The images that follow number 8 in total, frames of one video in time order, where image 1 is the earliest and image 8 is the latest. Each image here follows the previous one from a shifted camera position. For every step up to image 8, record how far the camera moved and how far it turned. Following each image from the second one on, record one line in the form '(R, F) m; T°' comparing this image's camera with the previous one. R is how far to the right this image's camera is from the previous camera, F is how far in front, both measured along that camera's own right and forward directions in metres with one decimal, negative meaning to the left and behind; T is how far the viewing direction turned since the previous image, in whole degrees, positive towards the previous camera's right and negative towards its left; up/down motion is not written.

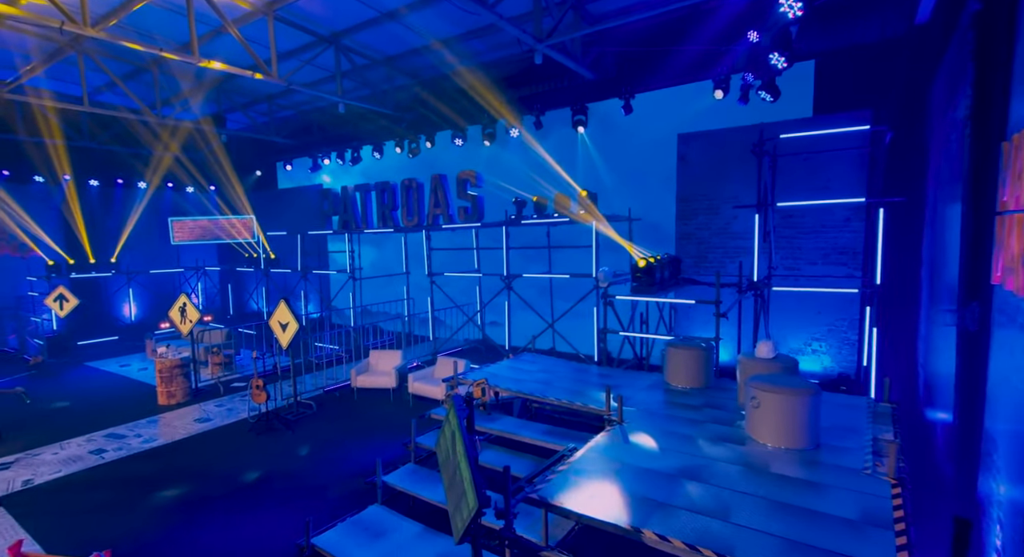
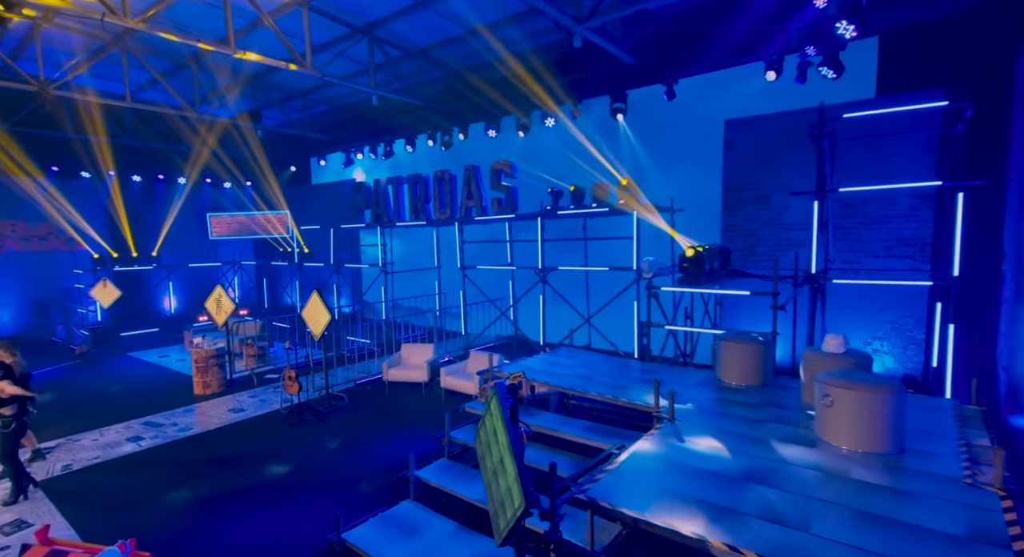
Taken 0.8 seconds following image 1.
(-0.1, +0.3) m; -3°
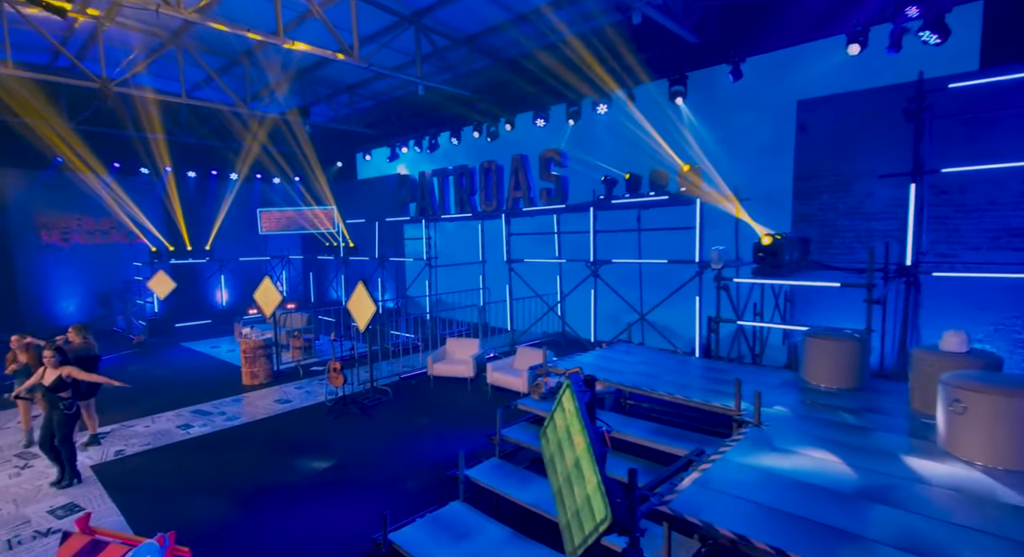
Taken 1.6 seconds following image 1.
(-0.2, +0.4) m; -4°
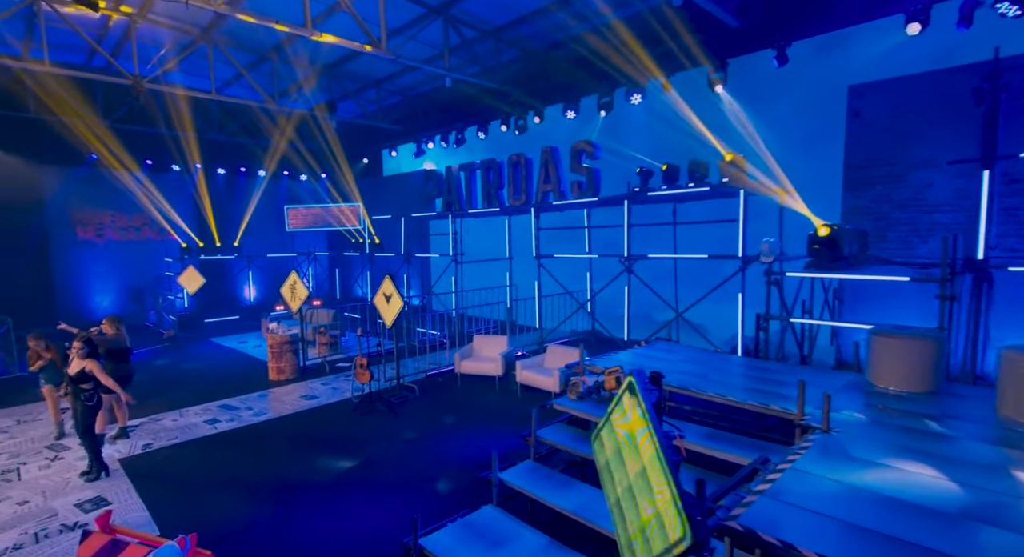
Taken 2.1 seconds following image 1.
(-0.1, +0.3) m; -2°
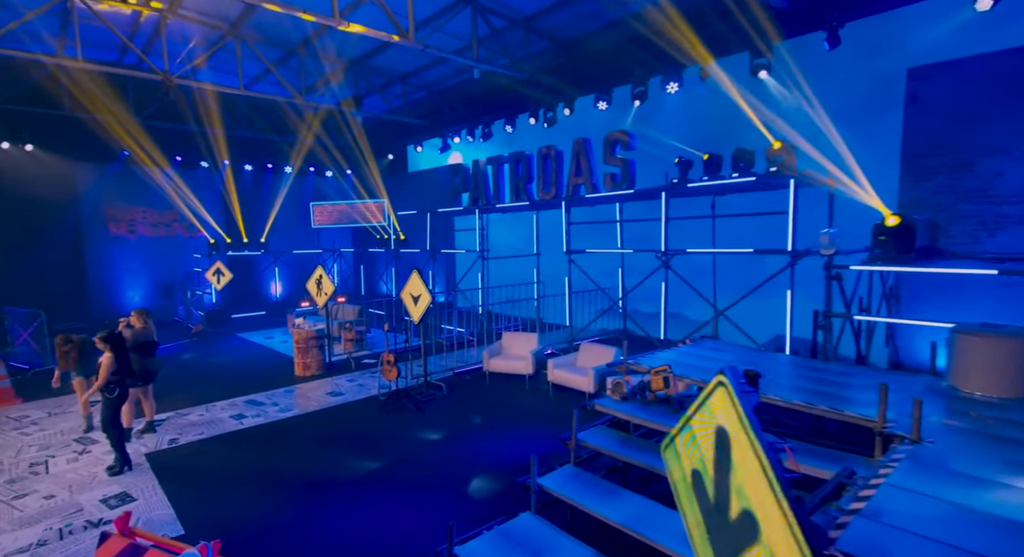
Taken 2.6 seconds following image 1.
(-0.2, +0.3) m; -2°
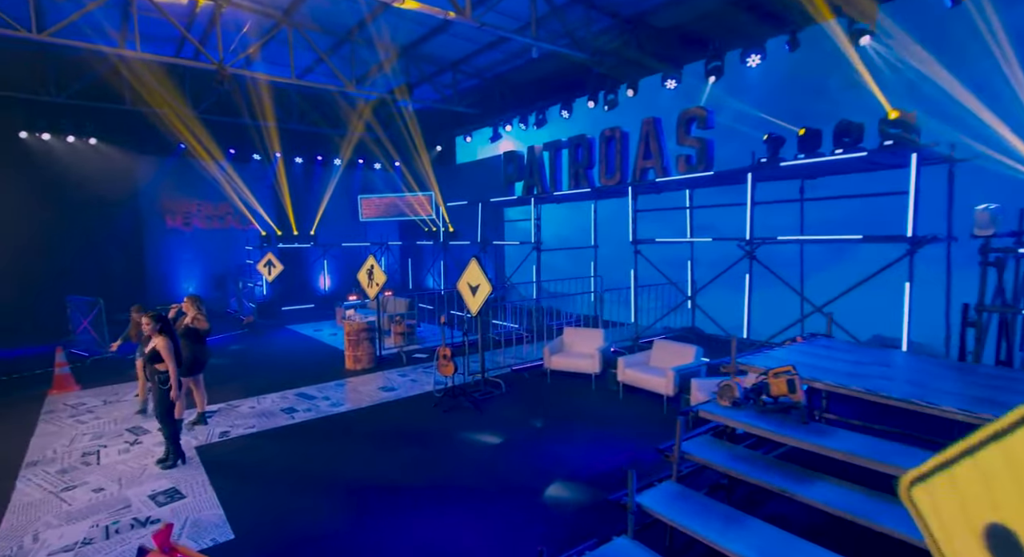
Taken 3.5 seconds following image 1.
(-0.4, +0.7) m; -4°
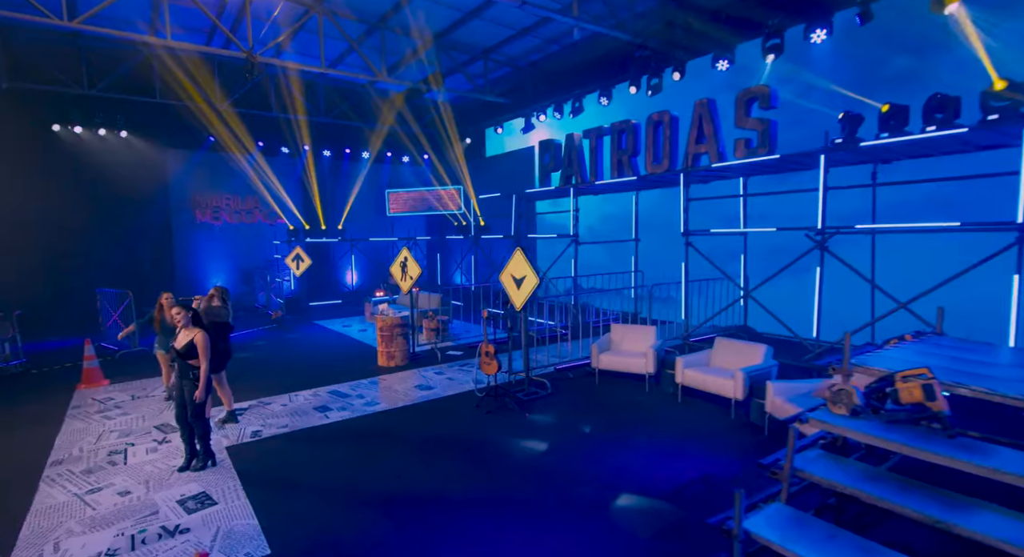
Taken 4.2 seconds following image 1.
(-0.4, +0.6) m; -2°
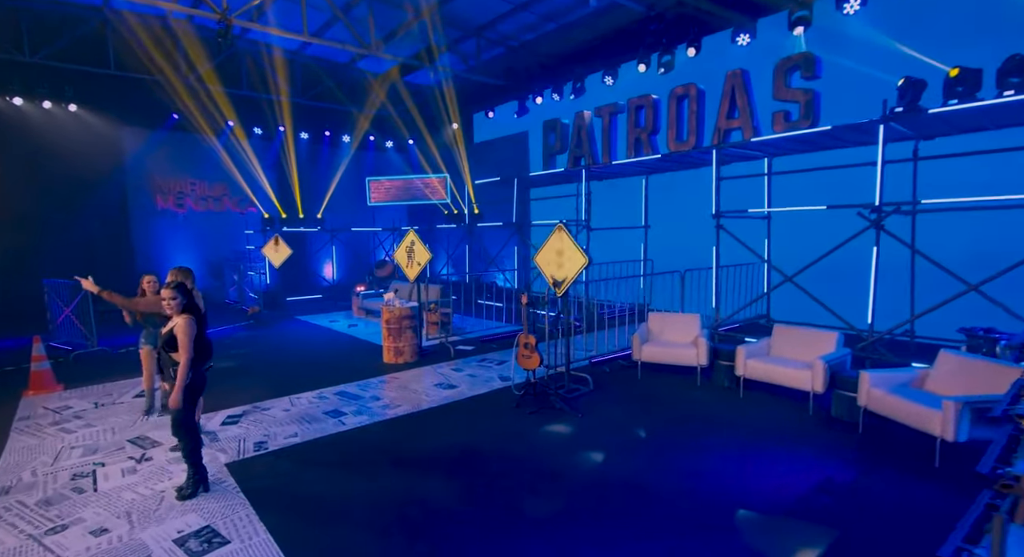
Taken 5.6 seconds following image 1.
(-1.0, +1.0) m; +4°
